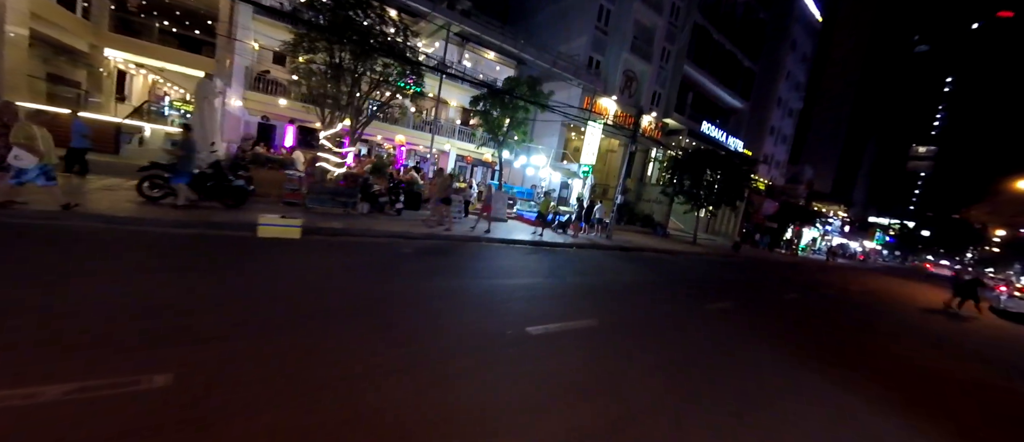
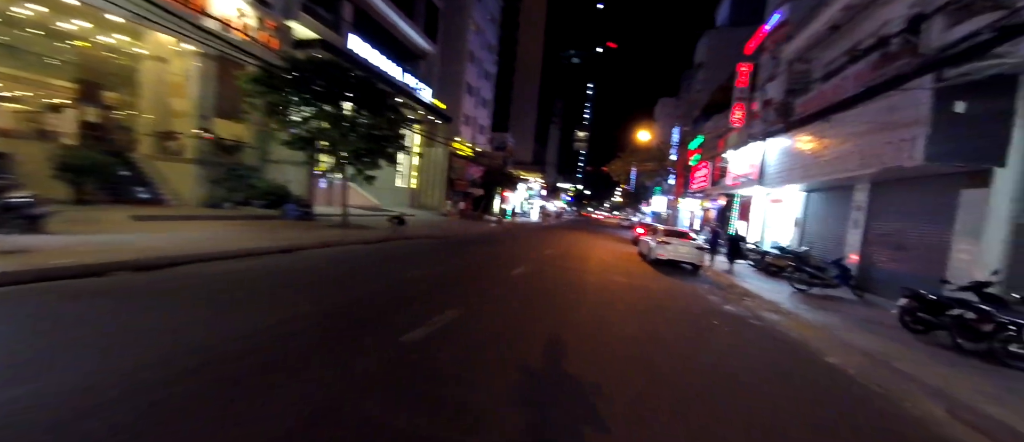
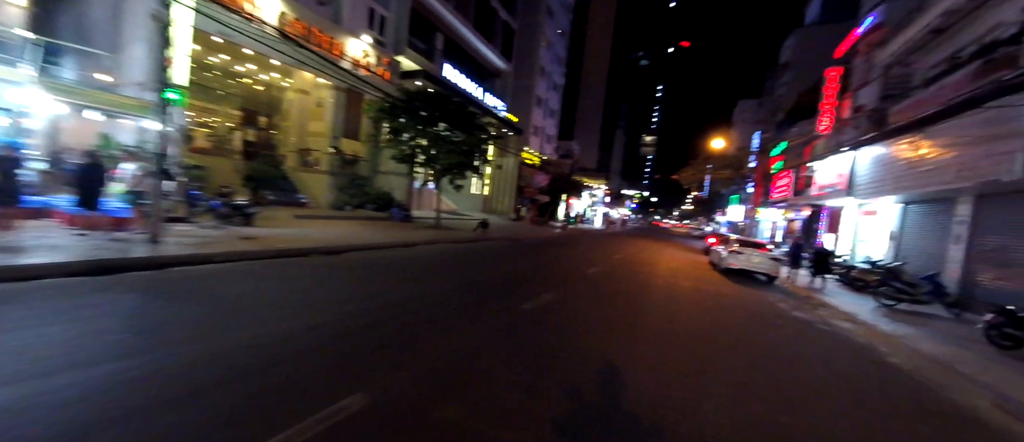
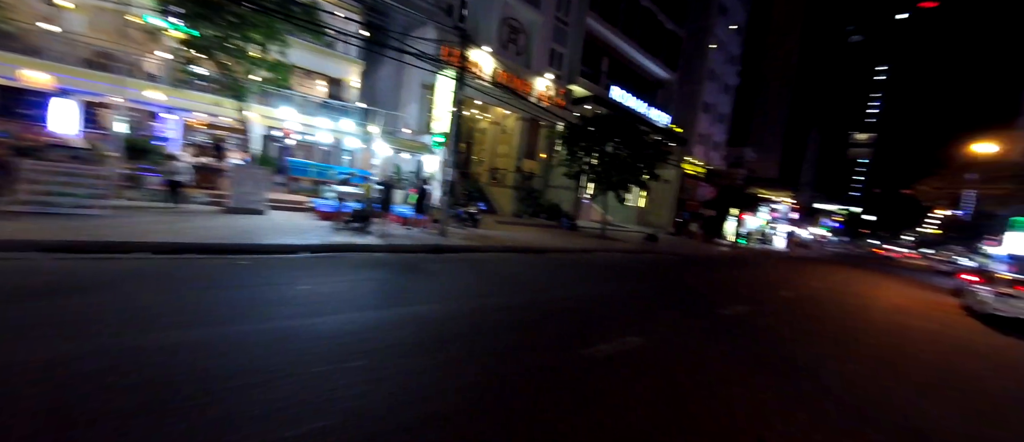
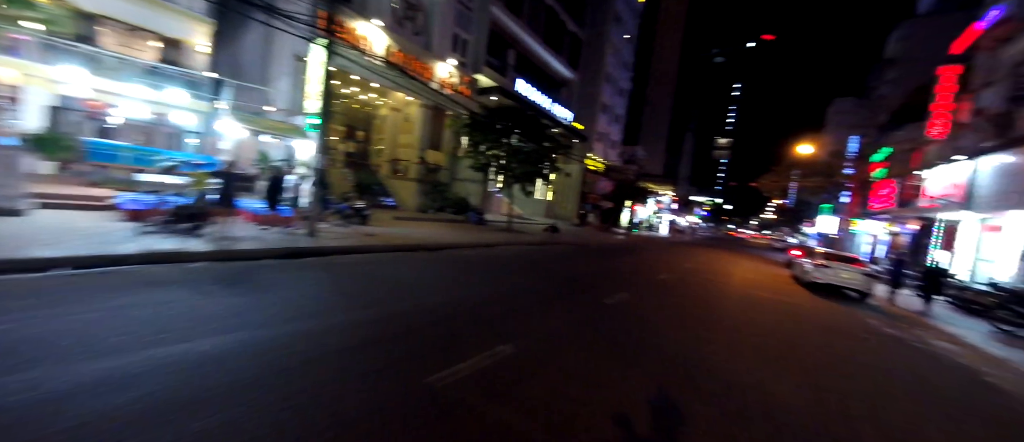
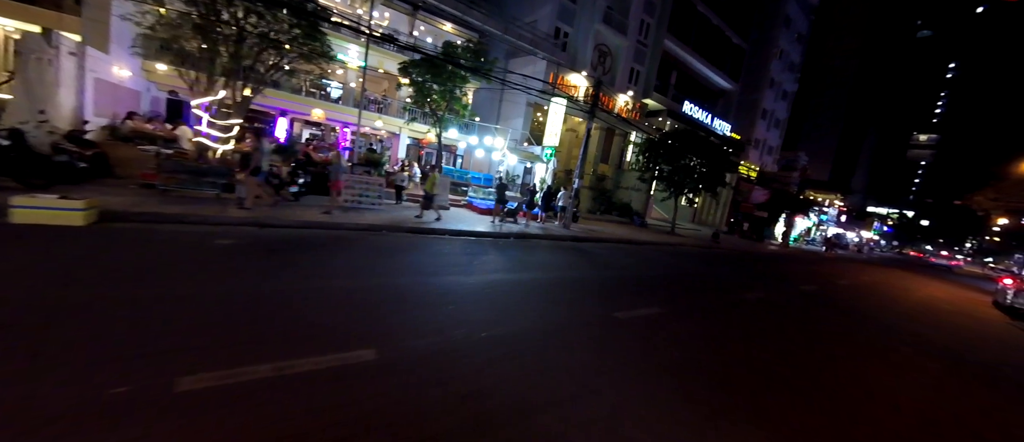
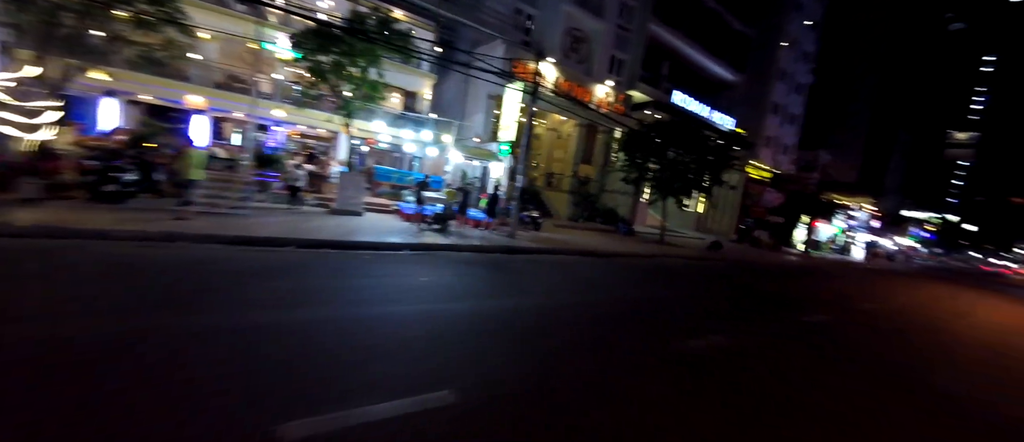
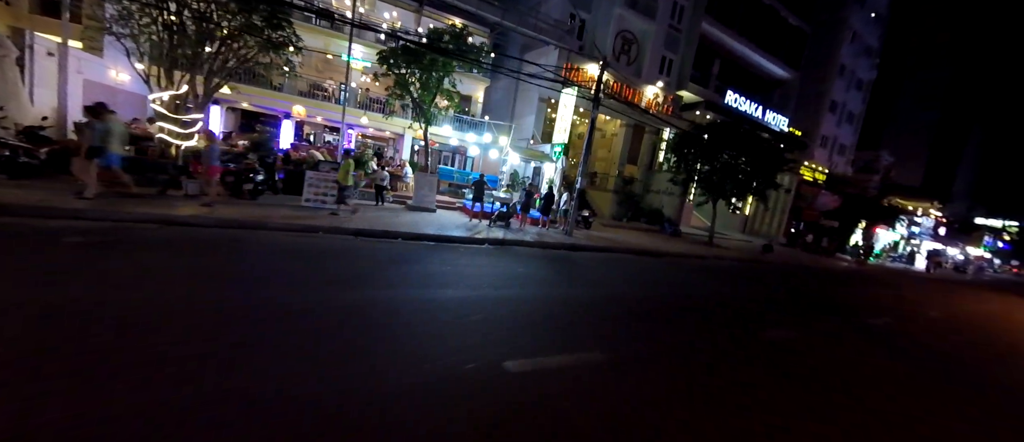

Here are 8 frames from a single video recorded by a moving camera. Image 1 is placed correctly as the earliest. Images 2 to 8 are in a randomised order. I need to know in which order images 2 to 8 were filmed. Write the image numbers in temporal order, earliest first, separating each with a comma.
6, 8, 7, 4, 5, 3, 2
